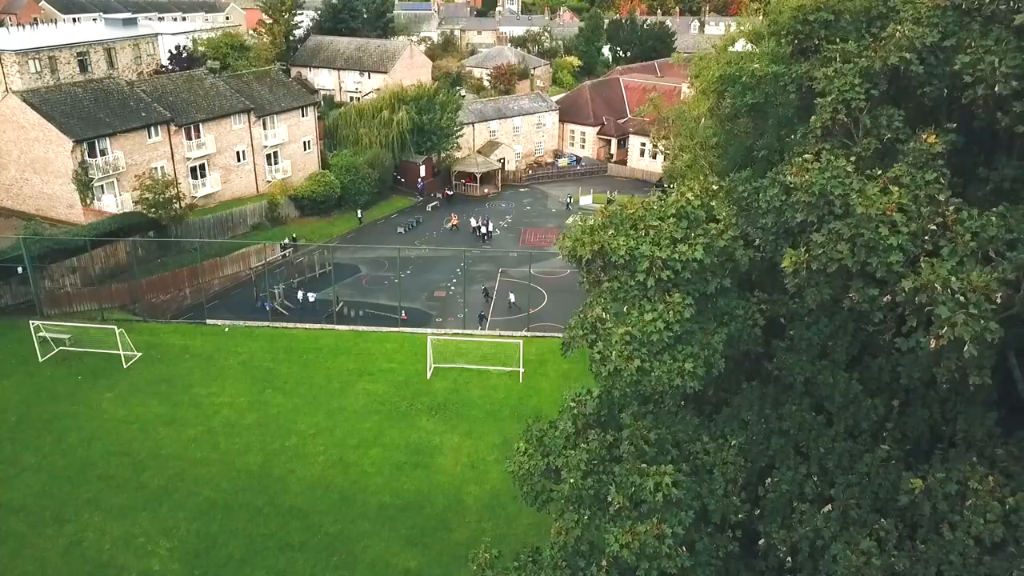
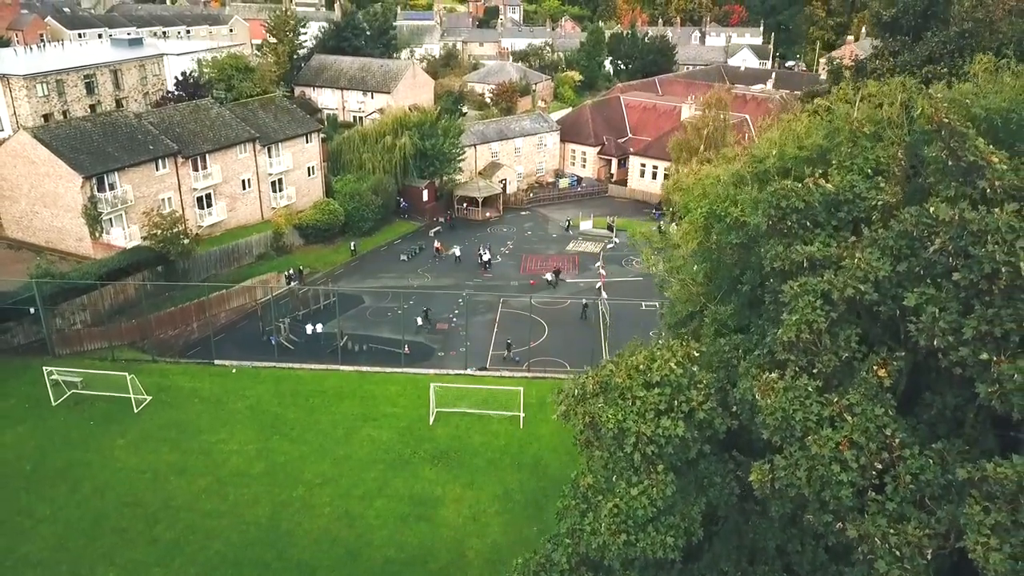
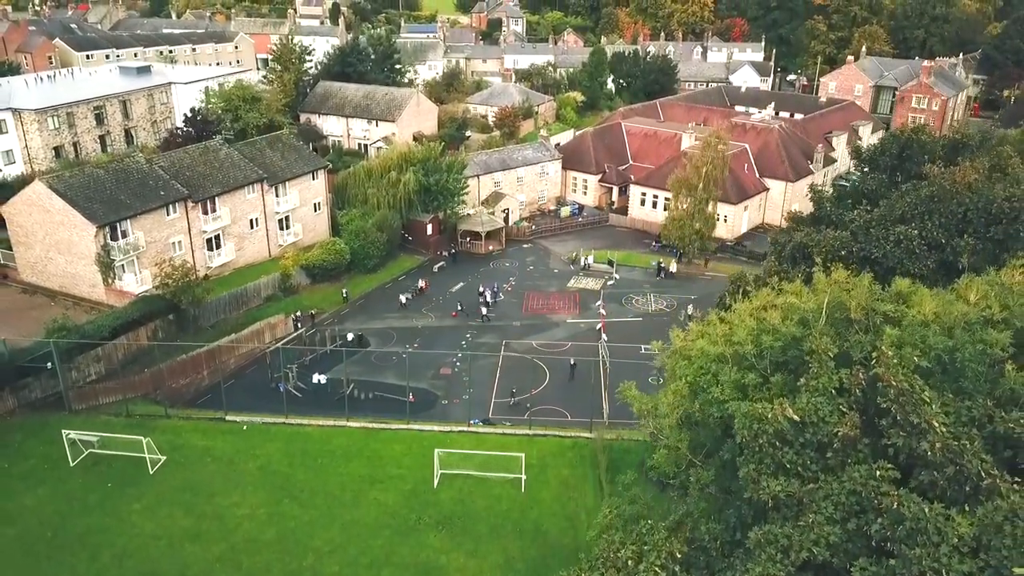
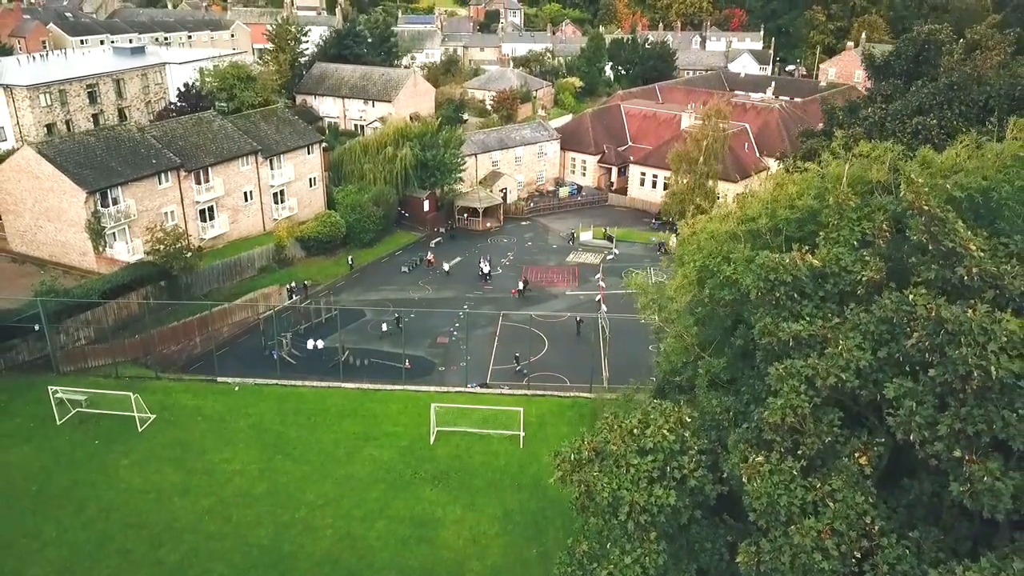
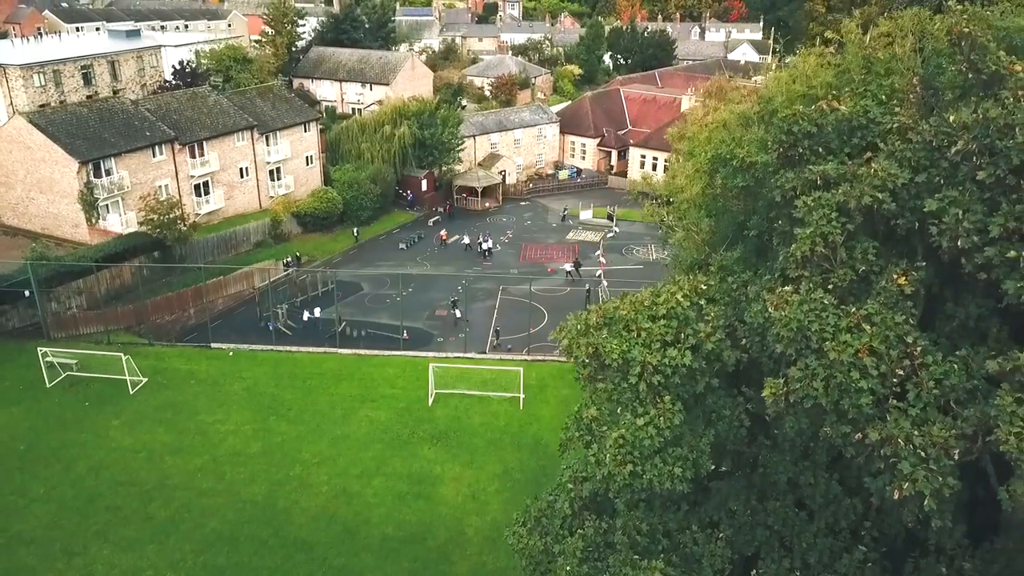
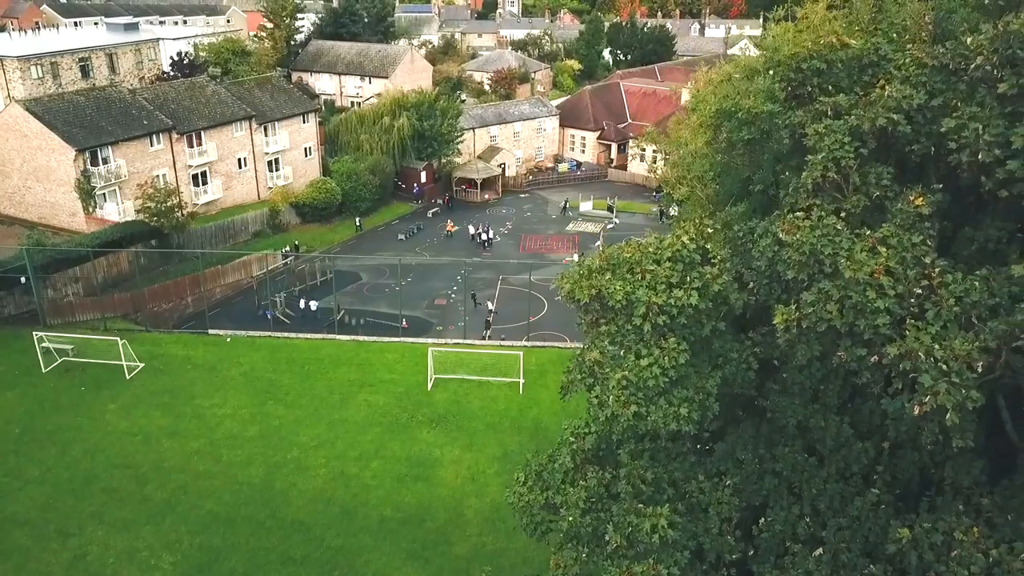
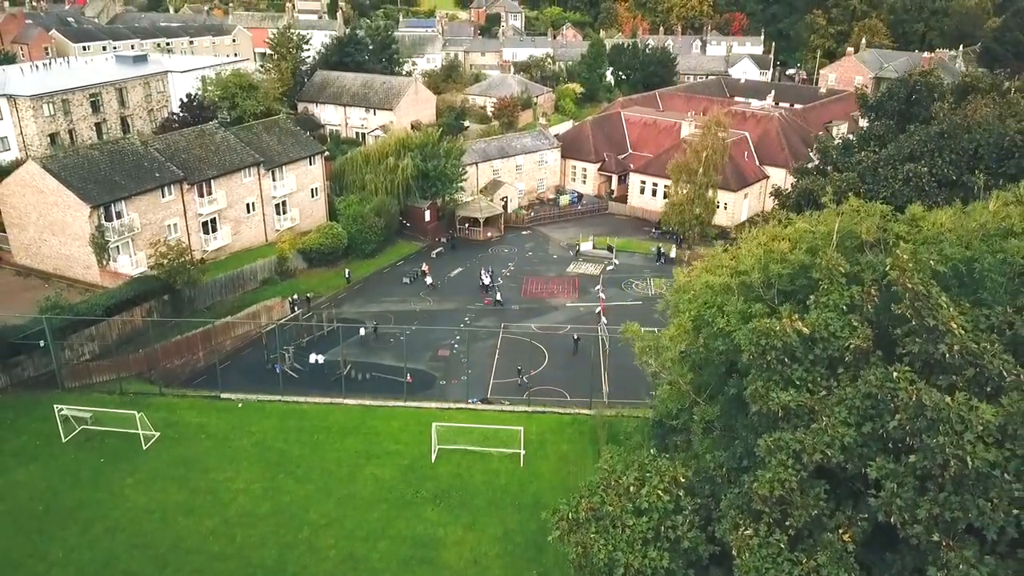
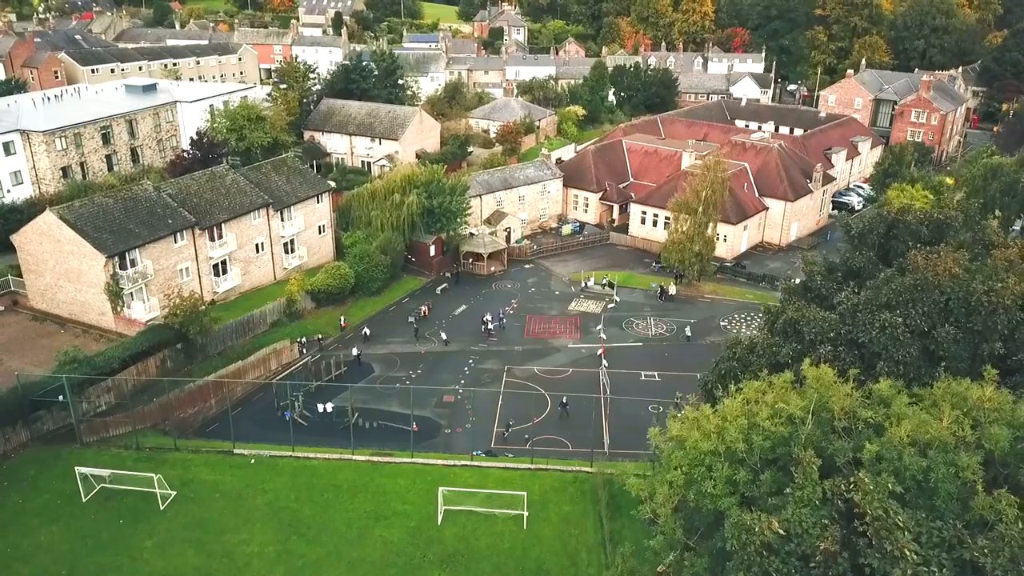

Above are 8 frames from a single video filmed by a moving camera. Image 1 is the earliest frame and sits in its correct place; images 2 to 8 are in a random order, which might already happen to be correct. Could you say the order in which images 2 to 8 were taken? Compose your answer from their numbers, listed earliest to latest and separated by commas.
6, 5, 2, 4, 7, 3, 8
